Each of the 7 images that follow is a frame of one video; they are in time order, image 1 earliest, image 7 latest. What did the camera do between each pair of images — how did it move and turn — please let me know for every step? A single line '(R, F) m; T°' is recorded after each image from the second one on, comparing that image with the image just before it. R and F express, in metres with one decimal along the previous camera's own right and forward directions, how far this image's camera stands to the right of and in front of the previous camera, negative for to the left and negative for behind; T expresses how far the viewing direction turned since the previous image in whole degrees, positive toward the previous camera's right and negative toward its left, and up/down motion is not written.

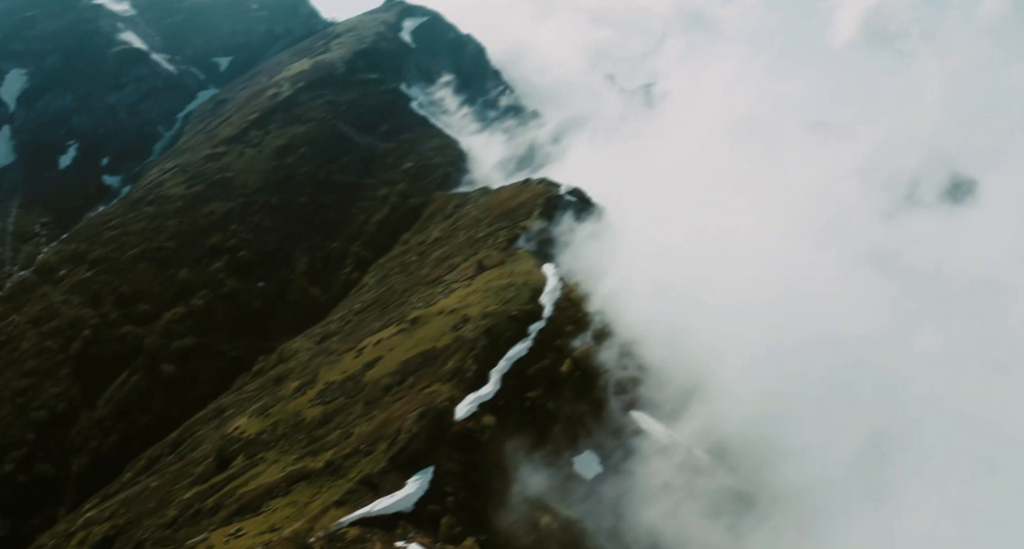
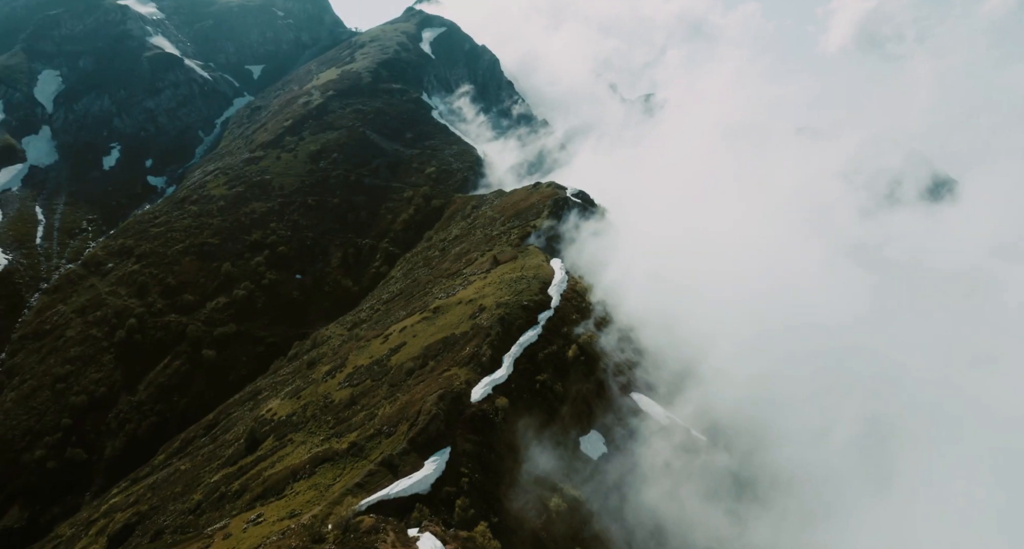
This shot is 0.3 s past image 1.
(-0.3, -20.8) m; -1°
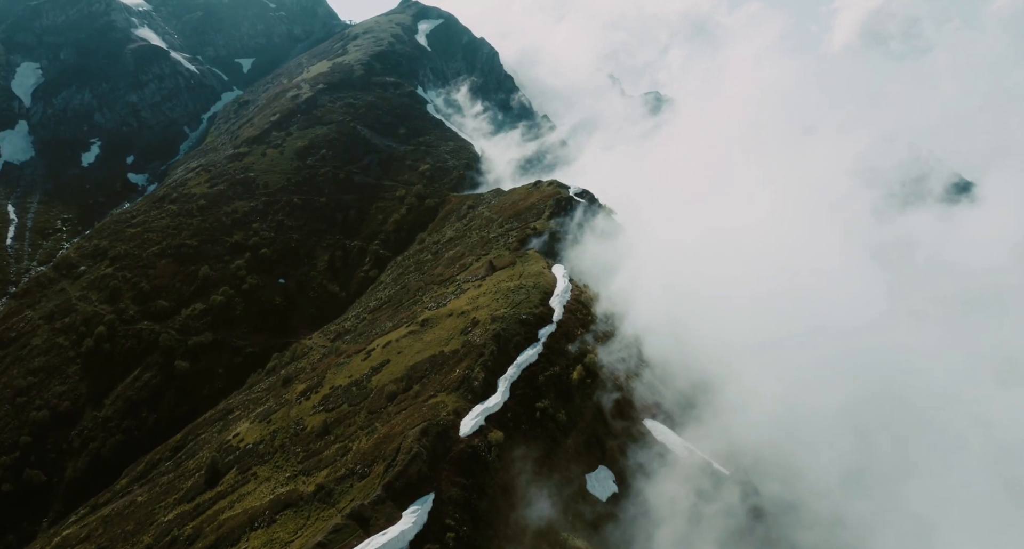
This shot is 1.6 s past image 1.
(+0.6, +14.8) m; 0°
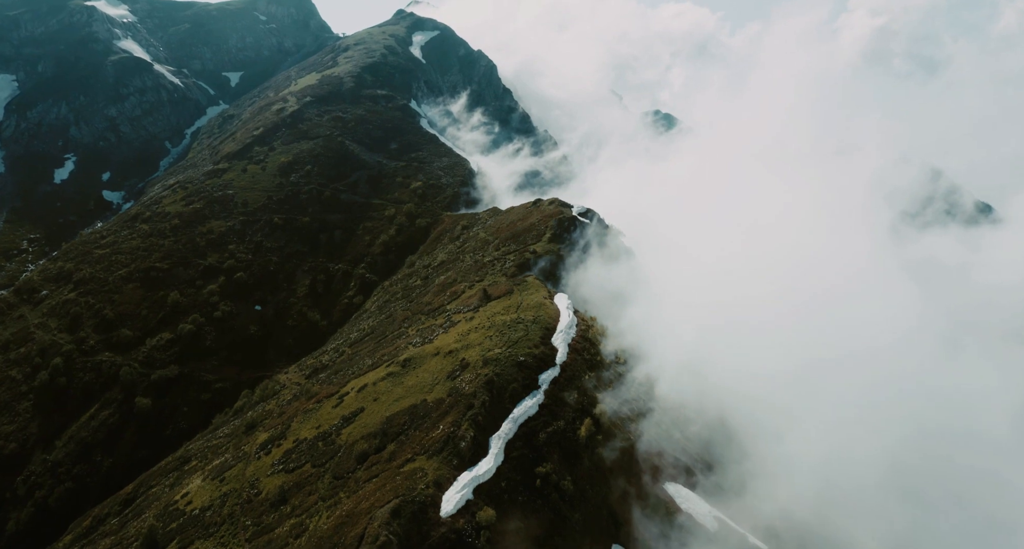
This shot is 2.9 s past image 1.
(+0.5, +16.8) m; 0°
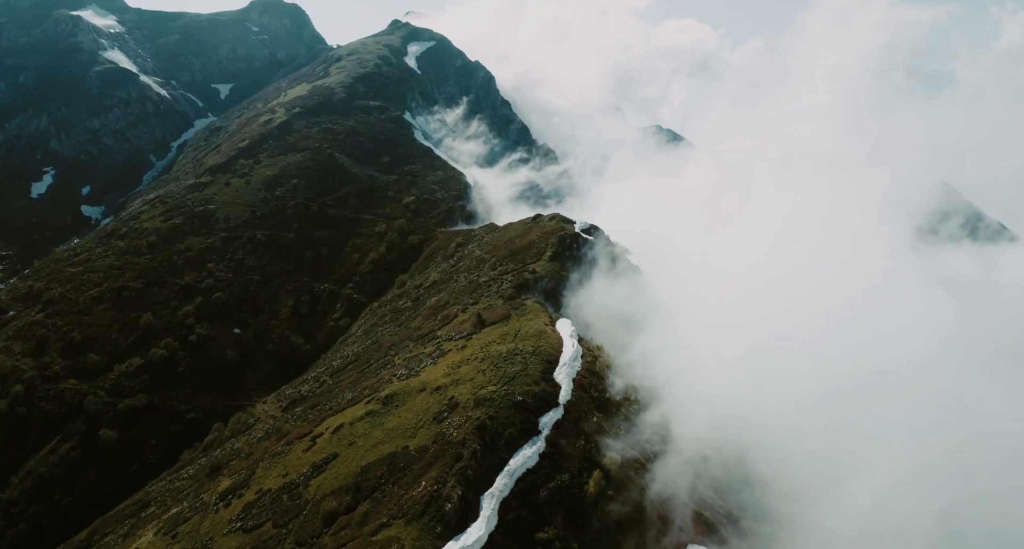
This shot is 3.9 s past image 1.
(+0.4, +12.4) m; 0°
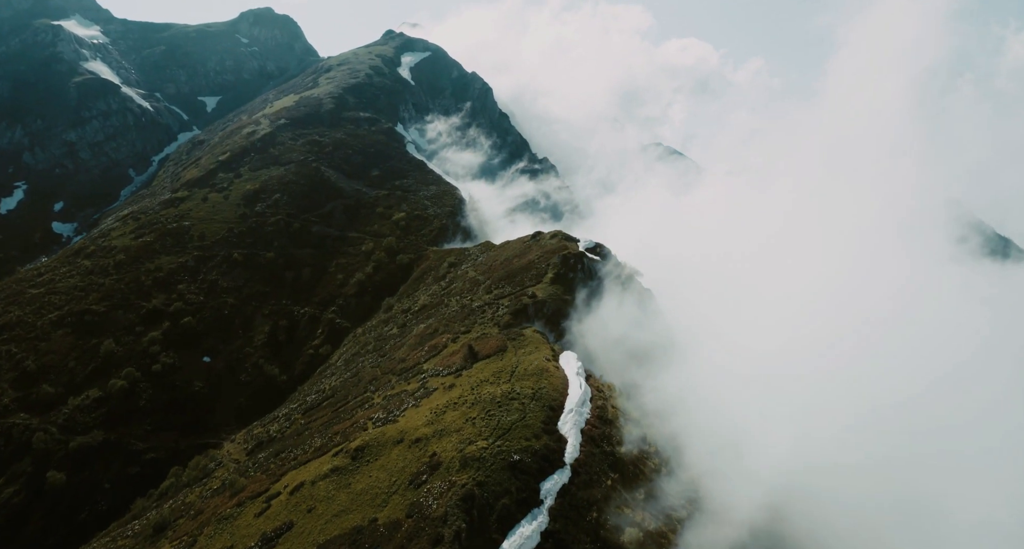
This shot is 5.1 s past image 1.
(+0.4, +14.9) m; 0°
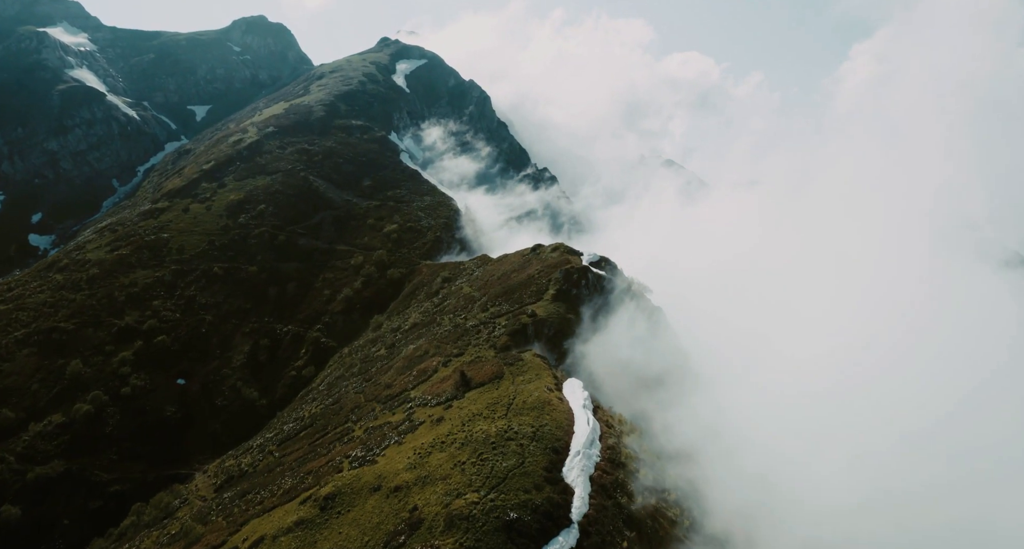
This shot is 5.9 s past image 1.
(+0.2, +10.7) m; 0°
